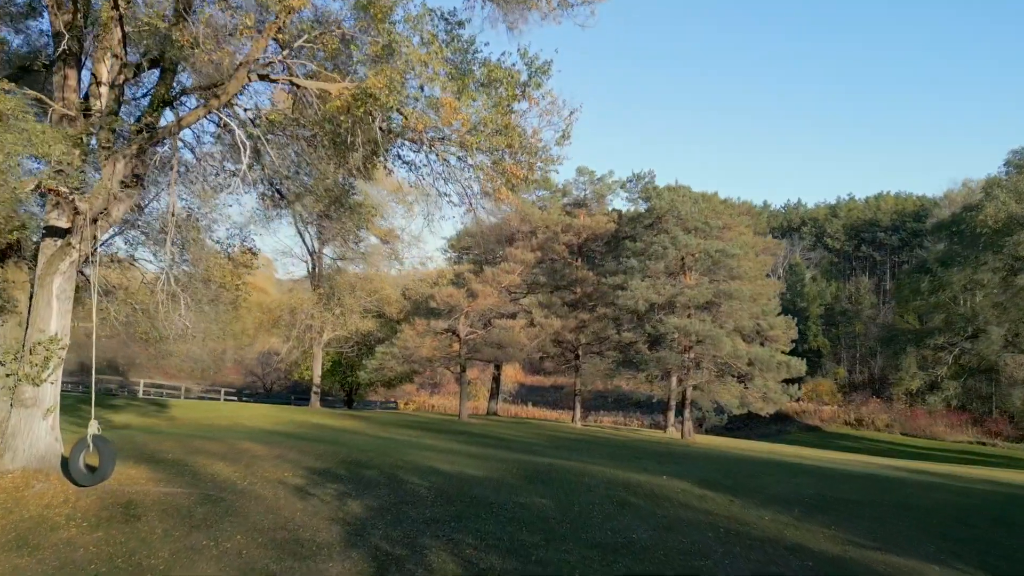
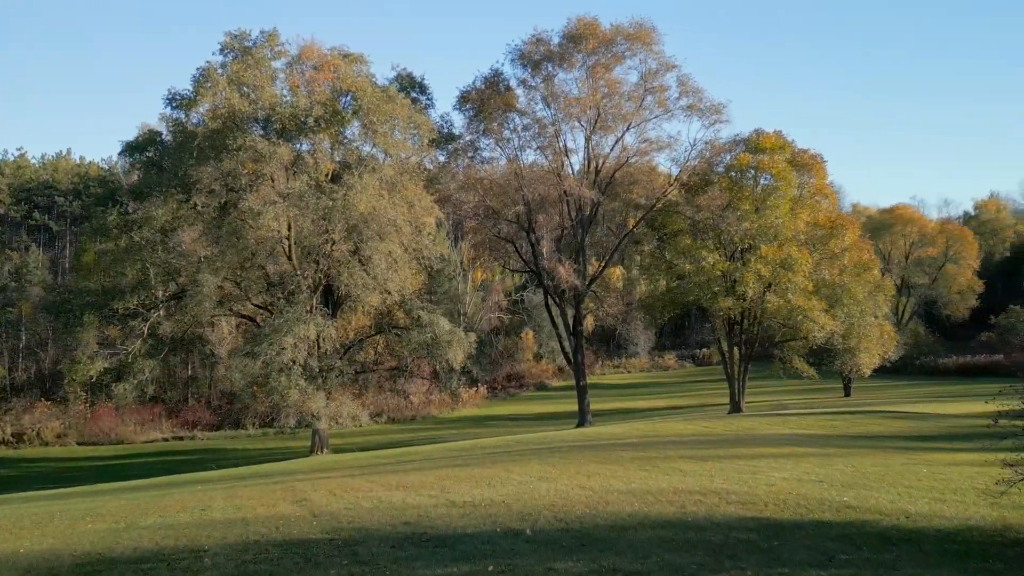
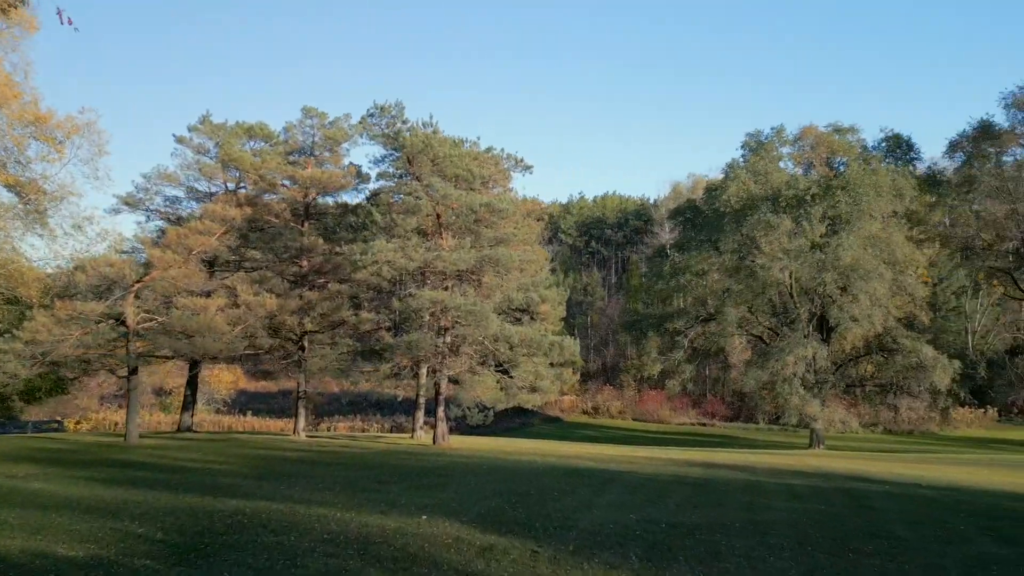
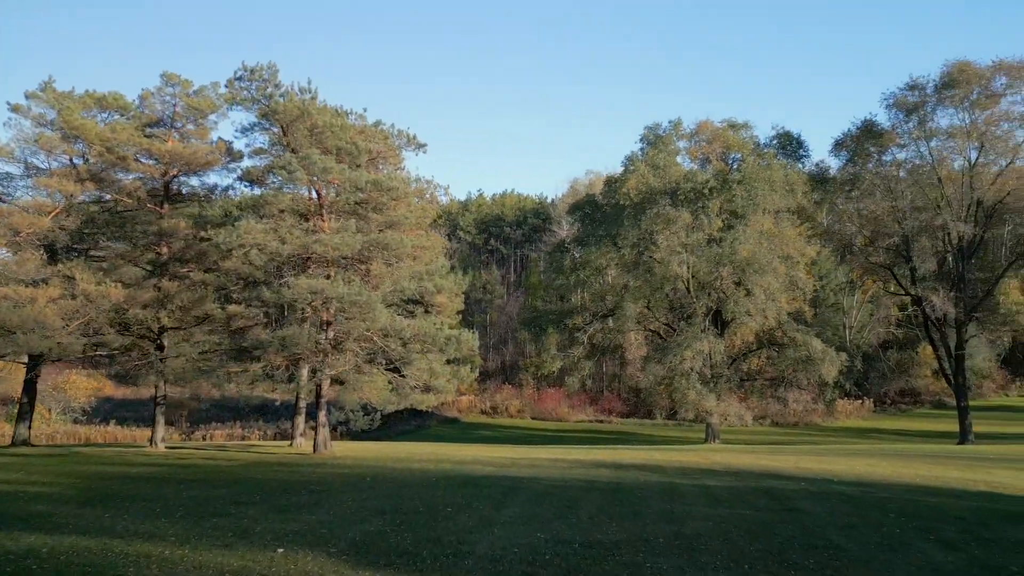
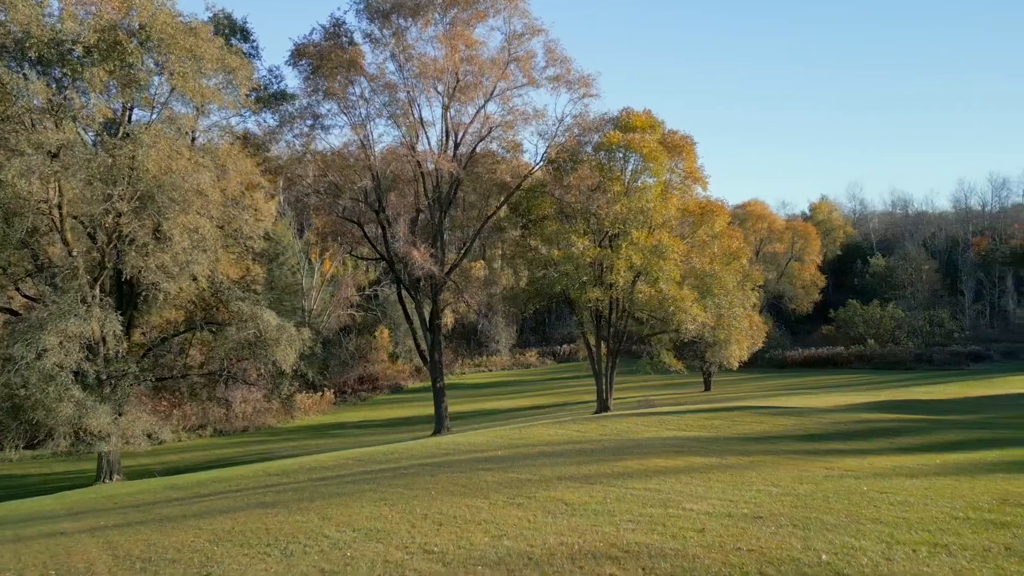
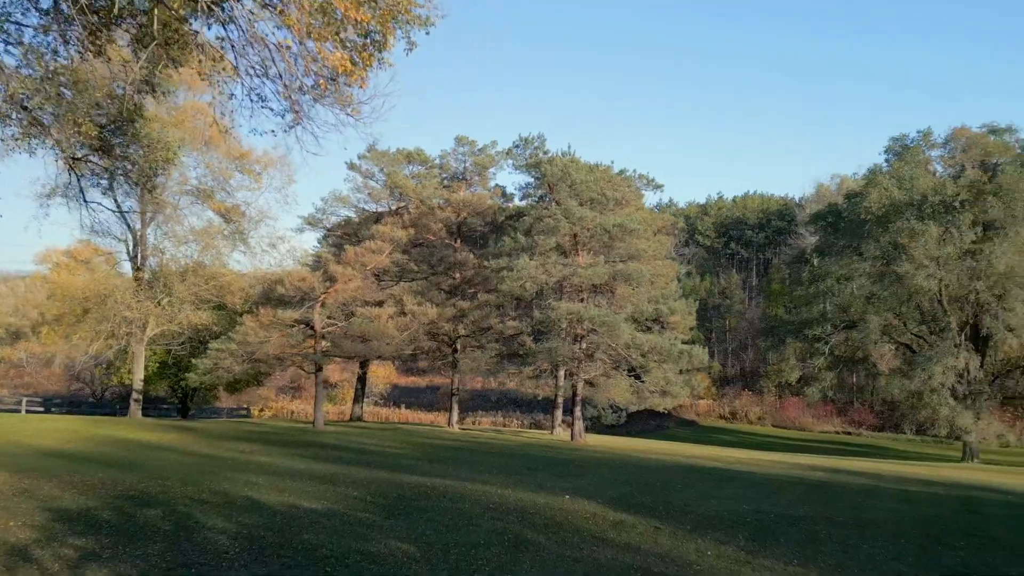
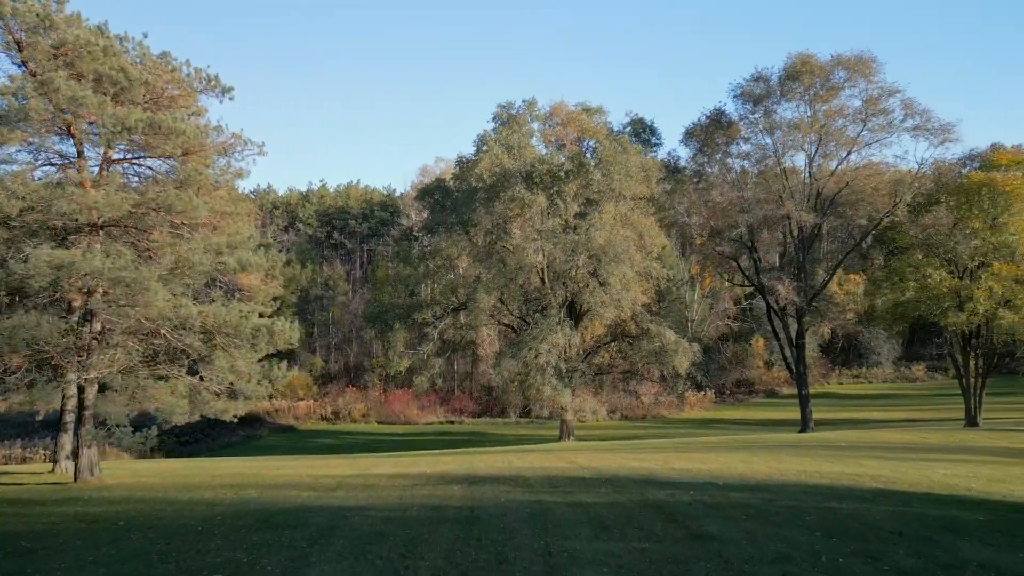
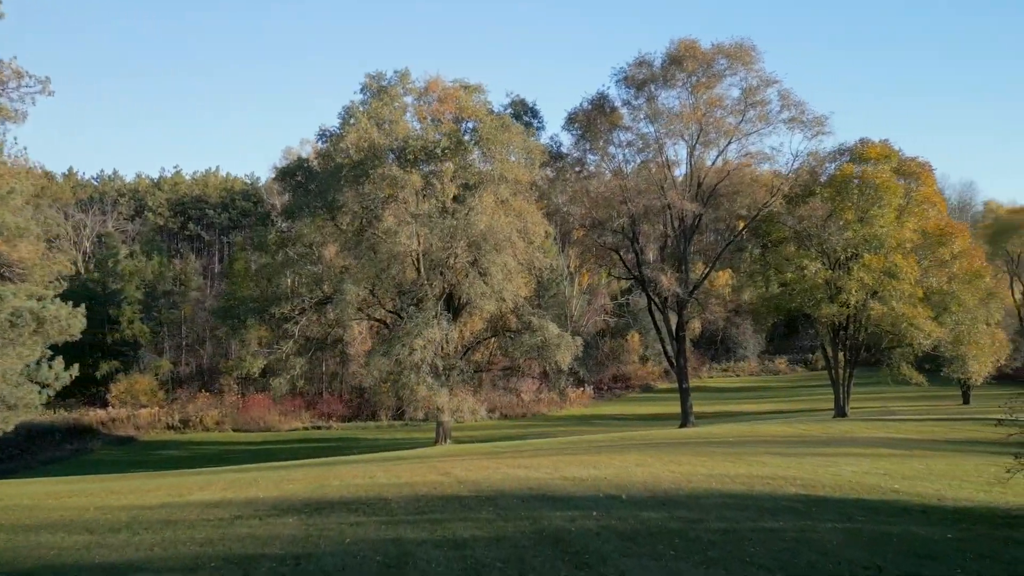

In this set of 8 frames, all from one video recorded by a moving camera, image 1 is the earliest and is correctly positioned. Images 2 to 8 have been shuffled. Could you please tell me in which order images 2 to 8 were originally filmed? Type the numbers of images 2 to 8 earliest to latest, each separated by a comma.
6, 3, 4, 7, 8, 2, 5
